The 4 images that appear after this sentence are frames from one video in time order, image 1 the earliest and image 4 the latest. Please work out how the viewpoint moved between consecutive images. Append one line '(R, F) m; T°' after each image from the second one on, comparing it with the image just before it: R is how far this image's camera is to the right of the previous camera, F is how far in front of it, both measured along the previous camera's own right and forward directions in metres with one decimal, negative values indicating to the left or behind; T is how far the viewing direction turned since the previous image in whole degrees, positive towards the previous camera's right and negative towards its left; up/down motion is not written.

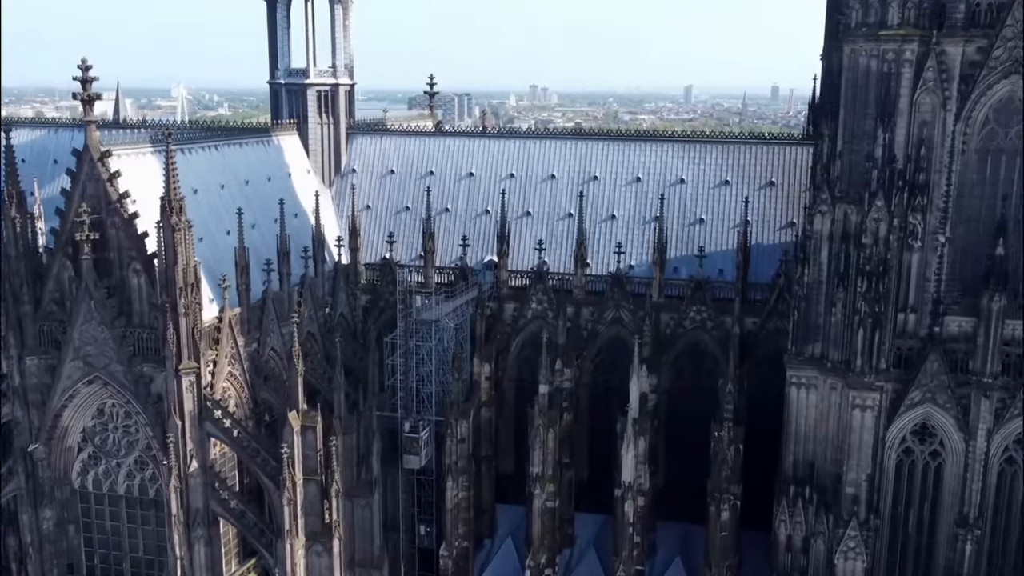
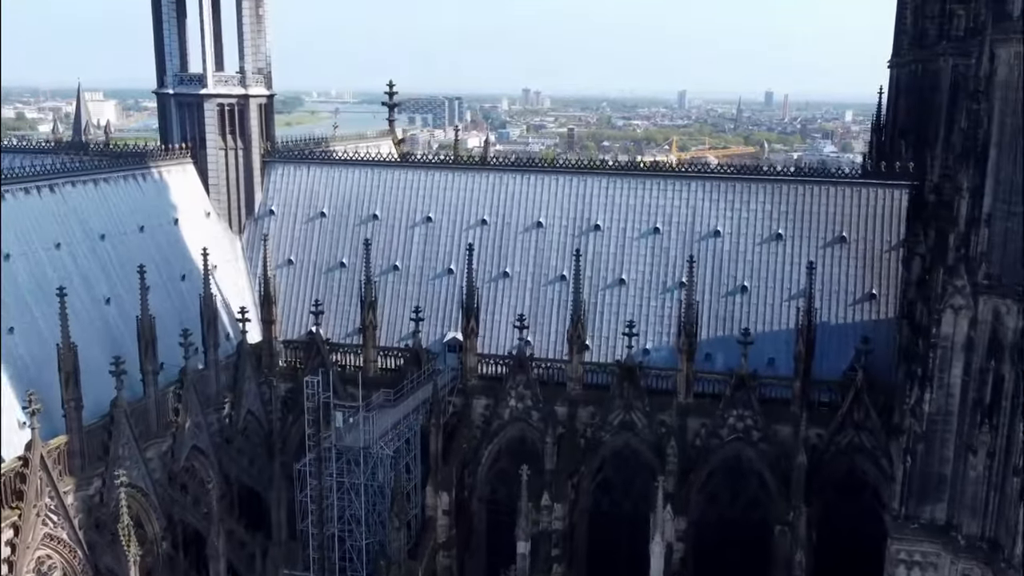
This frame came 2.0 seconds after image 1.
(+0.4, +6.6) m; 0°
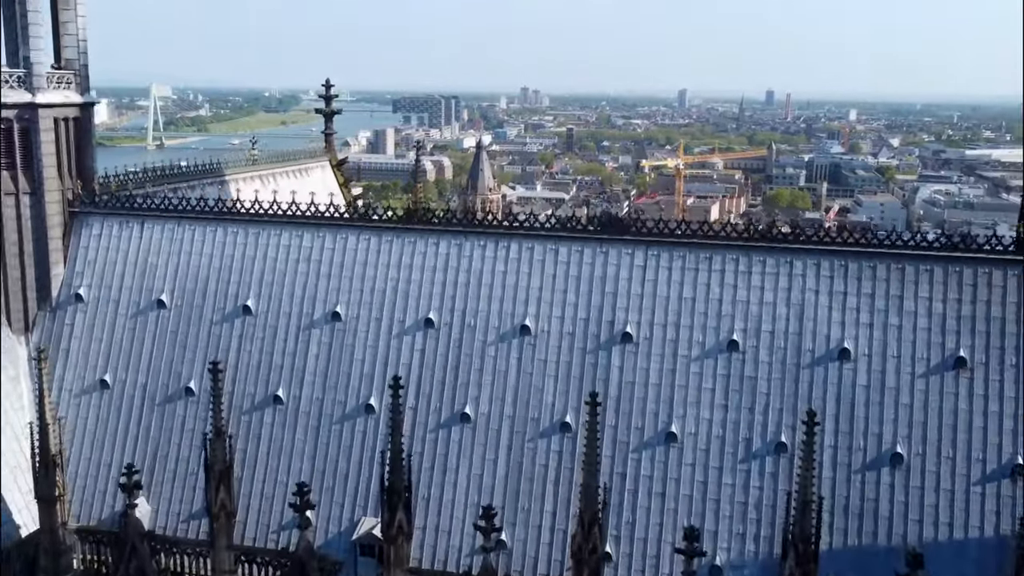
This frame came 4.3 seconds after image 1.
(+0.4, +7.8) m; 0°
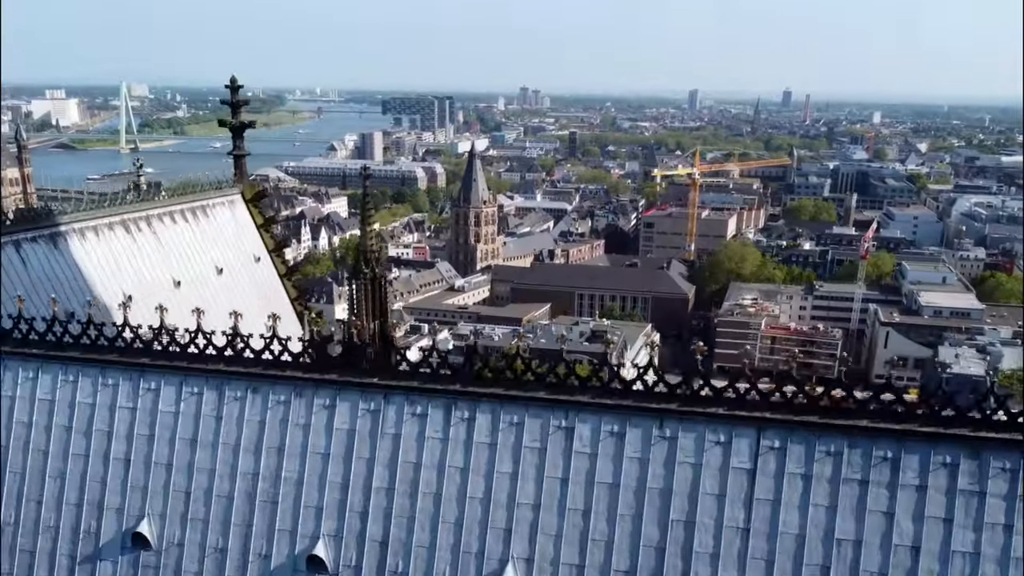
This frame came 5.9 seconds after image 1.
(+0.2, +5.2) m; 0°
